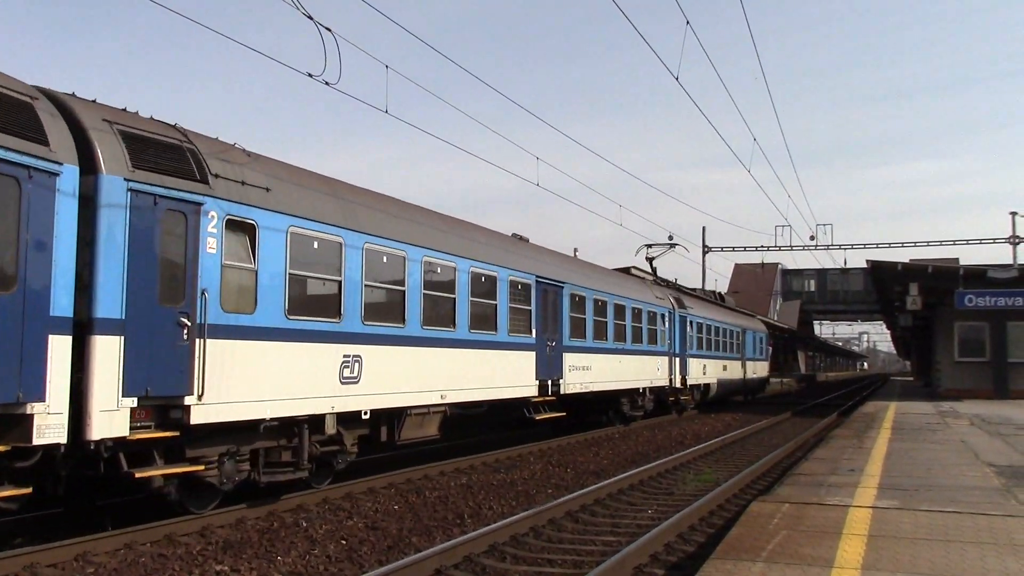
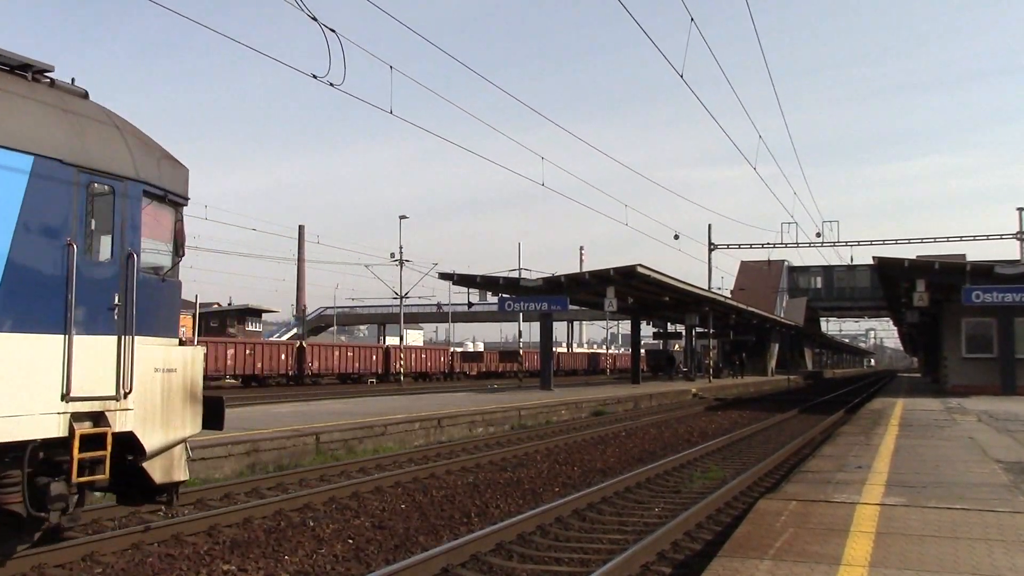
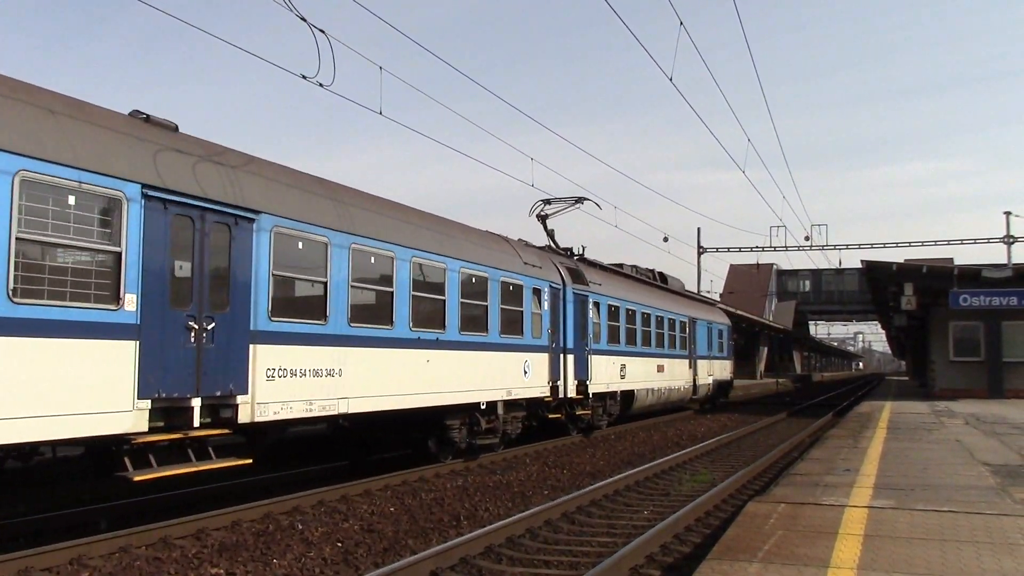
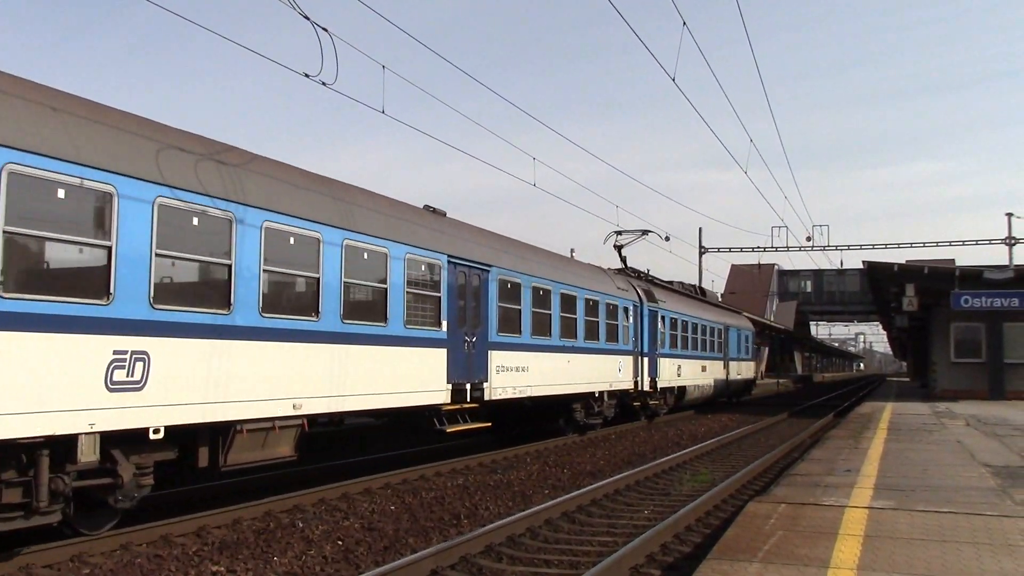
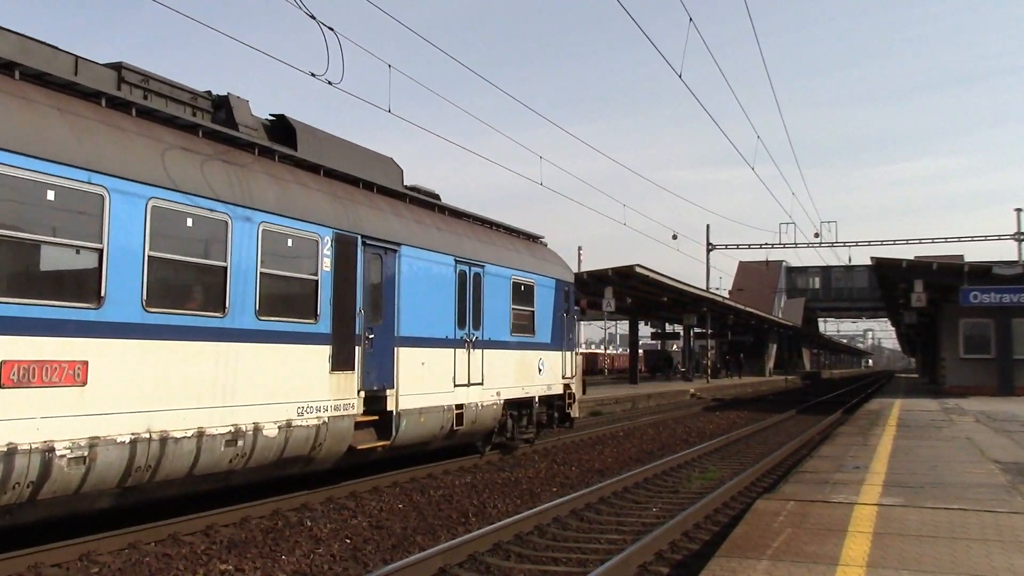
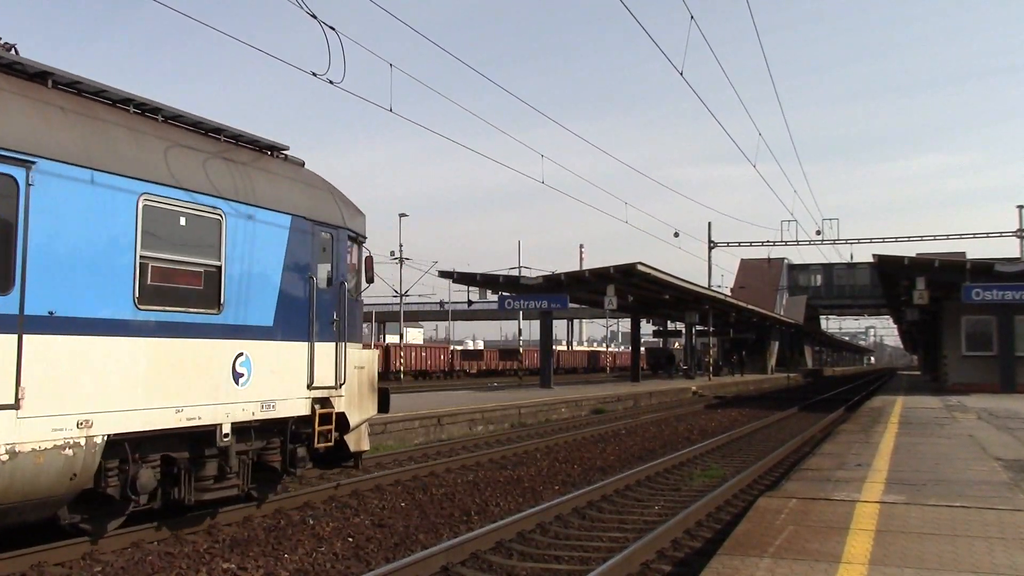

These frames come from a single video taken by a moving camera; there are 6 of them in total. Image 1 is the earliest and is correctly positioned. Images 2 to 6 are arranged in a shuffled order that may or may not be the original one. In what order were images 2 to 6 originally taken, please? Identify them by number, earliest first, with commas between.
4, 3, 5, 6, 2
